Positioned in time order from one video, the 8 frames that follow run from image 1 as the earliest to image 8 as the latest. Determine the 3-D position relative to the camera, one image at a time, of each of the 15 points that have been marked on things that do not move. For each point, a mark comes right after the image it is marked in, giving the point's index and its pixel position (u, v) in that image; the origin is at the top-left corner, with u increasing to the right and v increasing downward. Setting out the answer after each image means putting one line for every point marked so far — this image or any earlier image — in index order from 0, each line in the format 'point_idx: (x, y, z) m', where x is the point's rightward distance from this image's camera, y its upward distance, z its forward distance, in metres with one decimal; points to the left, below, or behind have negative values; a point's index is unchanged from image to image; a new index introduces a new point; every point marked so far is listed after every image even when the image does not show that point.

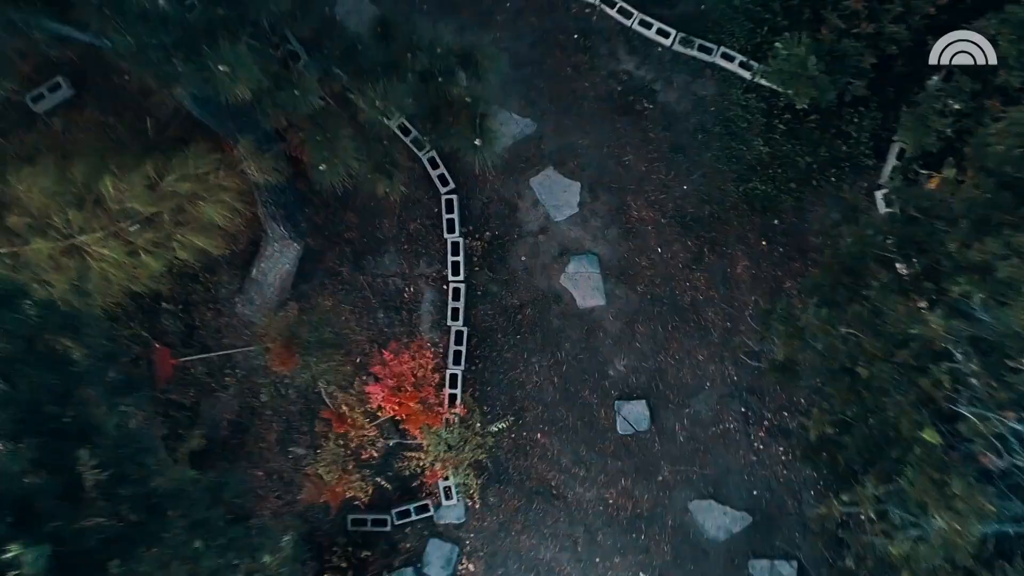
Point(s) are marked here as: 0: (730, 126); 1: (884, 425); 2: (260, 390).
0: (+1.6, +1.2, +6.4) m
1: (+1.3, -0.5, +3.4) m
2: (-1.8, -0.7, +6.1) m
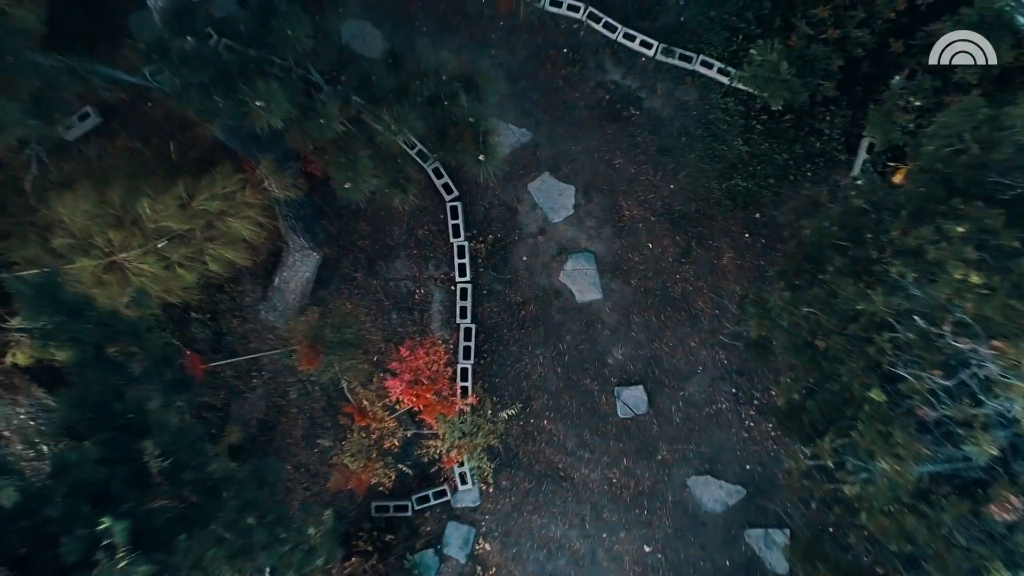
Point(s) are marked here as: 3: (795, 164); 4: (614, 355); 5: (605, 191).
0: (+1.6, +1.3, +6.9) m
1: (+1.4, -0.5, +3.9) m
2: (-1.7, -0.8, +6.6) m
3: (+2.2, +1.0, +6.6) m
4: (+0.8, -0.5, +6.8) m
5: (+0.7, +0.8, +6.9) m
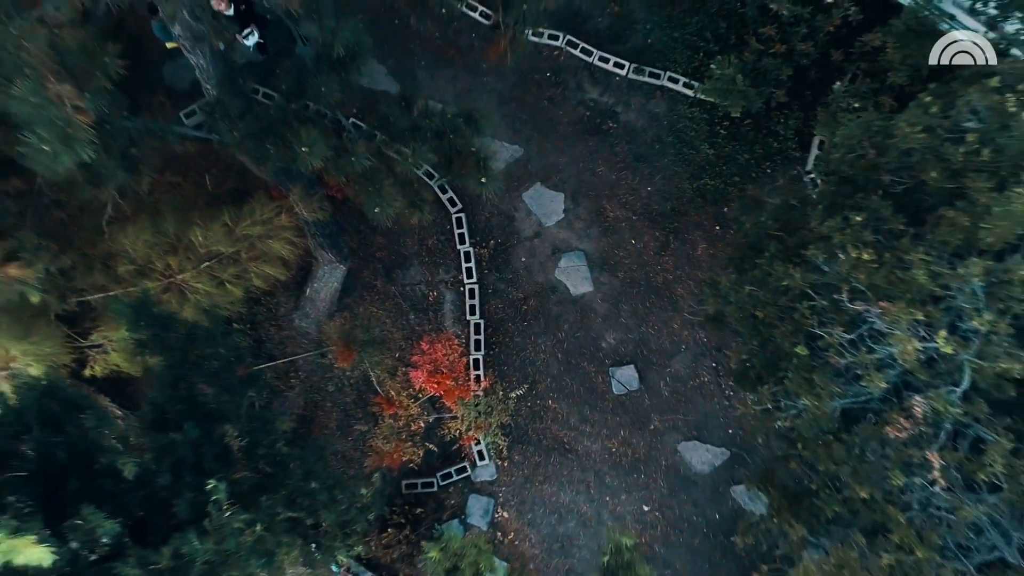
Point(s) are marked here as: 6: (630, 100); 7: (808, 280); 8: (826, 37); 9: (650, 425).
0: (+1.5, +1.4, +7.8) m
1: (+1.4, -0.4, +4.8) m
2: (-1.7, -0.8, +7.5) m
3: (+2.2, +1.1, +7.5) m
4: (+0.9, -0.5, +7.7) m
5: (+0.7, +0.8, +7.9) m
6: (+1.1, +1.7, +7.9) m
7: (+1.5, +0.1, +4.4) m
8: (+2.6, +2.1, +7.1) m
9: (+1.2, -1.2, +7.6) m
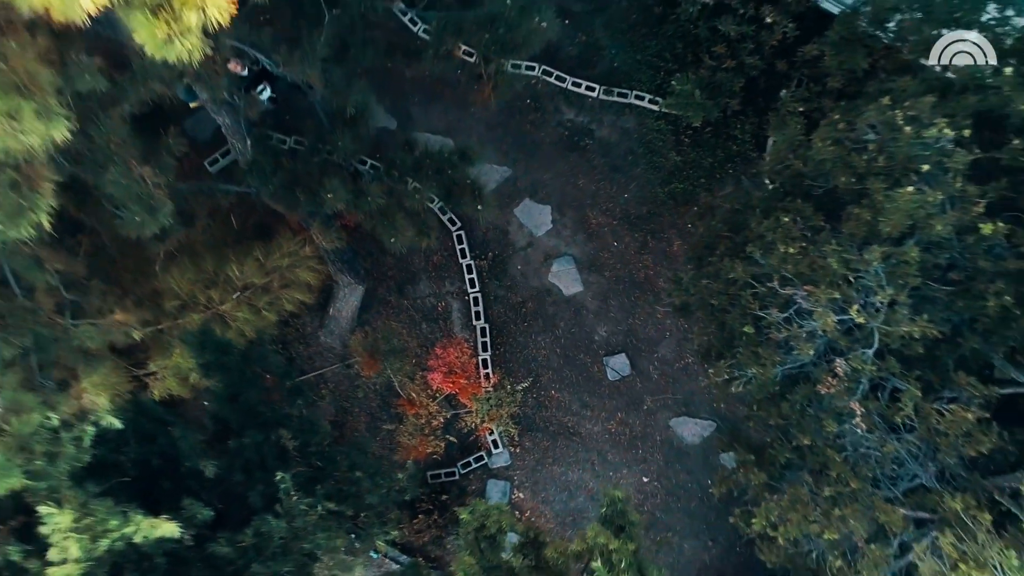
0: (+1.4, +1.5, +8.8) m
1: (+1.4, -0.3, +5.8) m
2: (-1.6, -1.0, +8.5) m
3: (+2.1, +1.2, +8.5) m
4: (+0.9, -0.4, +8.7) m
5: (+0.6, +0.8, +8.8) m
6: (+0.9, +1.8, +8.9) m
7: (+1.5, +0.1, +5.4) m
8: (+2.4, +2.3, +8.0) m
9: (+1.3, -1.2, +8.6) m
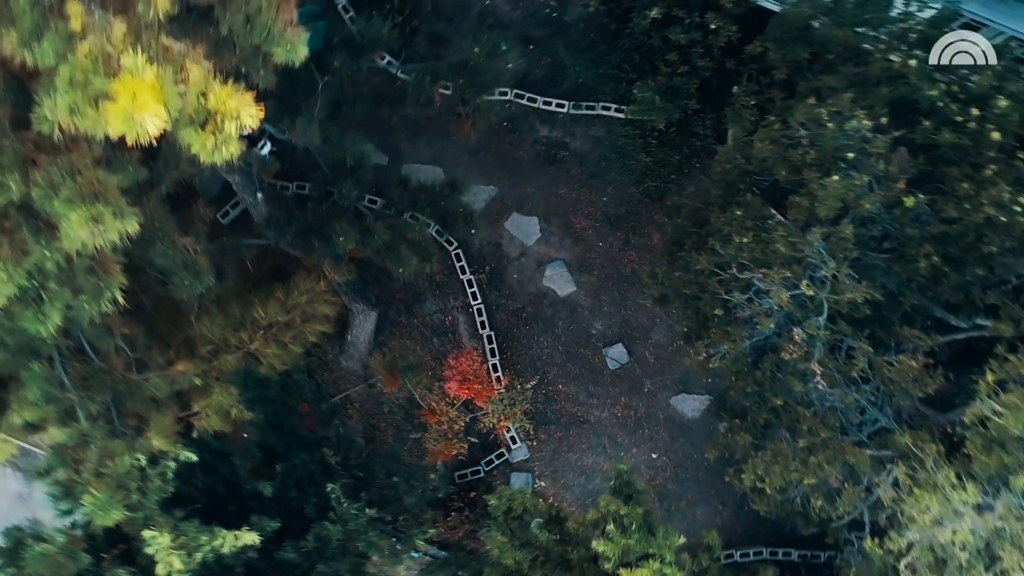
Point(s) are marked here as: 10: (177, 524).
0: (+1.2, +1.5, +9.6) m
1: (+1.4, -0.2, +6.6) m
2: (-1.5, -1.3, +9.3) m
3: (+1.9, +1.4, +9.3) m
4: (+0.9, -0.4, +9.5) m
5: (+0.5, +0.8, +9.6) m
6: (+0.7, +1.8, +9.6) m
7: (+1.4, +0.2, +6.2) m
8: (+2.1, +2.5, +8.8) m
9: (+1.4, -1.1, +9.4) m
10: (-2.0, -1.4, +5.2) m
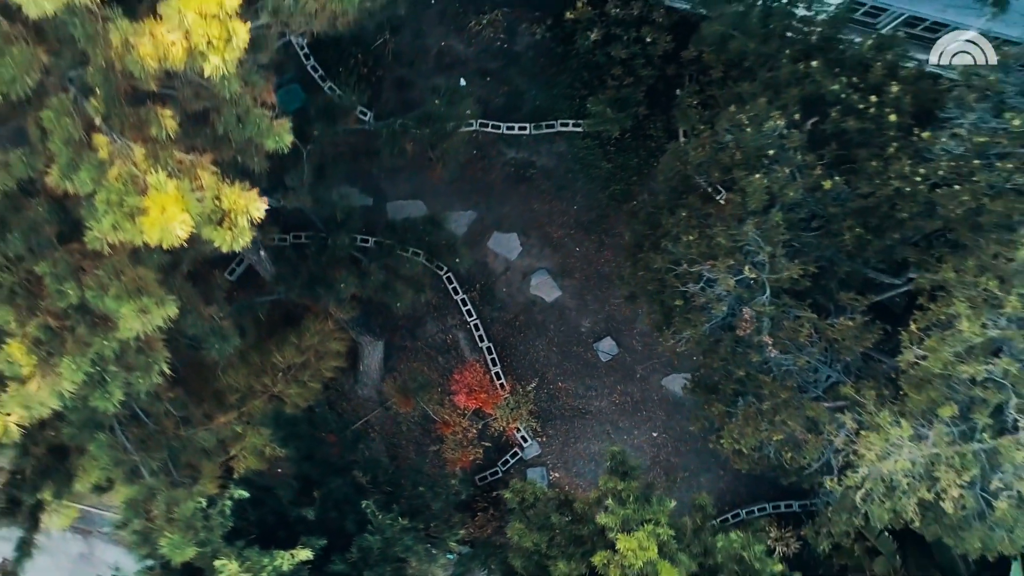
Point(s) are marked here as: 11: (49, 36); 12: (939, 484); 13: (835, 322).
0: (+0.9, +1.5, +10.4) m
1: (+1.3, -0.2, +7.4) m
2: (-1.4, -1.7, +10.1) m
3: (+1.5, +1.5, +10.1) m
4: (+0.9, -0.4, +10.3) m
5: (+0.3, +0.7, +10.5) m
6: (+0.3, +1.7, +10.5) m
7: (+1.3, +0.3, +7.0) m
8: (+1.6, +2.6, +9.7) m
9: (+1.5, -1.0, +10.2) m
10: (-1.9, -1.9, +6.1) m
11: (-2.7, +1.4, +4.9) m
12: (+2.9, -1.3, +5.8) m
13: (+2.4, -0.3, +6.4) m
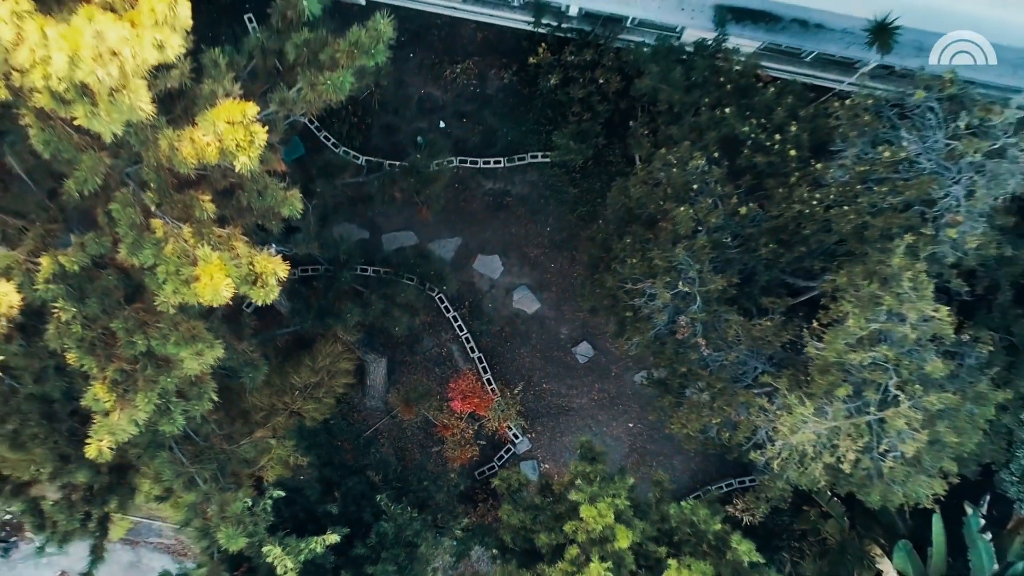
0: (+0.6, +1.4, +11.8) m
1: (+1.1, -0.3, +8.8) m
2: (-1.5, -2.0, +11.5) m
3: (+1.2, +1.4, +11.5) m
4: (+0.7, -0.6, +11.7) m
5: (0.0, +0.5, +11.8) m
6: (0.0, +1.5, +11.9) m
7: (+1.1, +0.1, +8.4) m
8: (+1.3, +2.5, +11.0) m
9: (+1.3, -1.1, +11.6) m
10: (-2.0, -2.2, +7.4) m
11: (-2.9, +1.1, +6.3) m
12: (+2.7, -1.3, +7.2) m
13: (+2.2, -0.3, +7.8) m
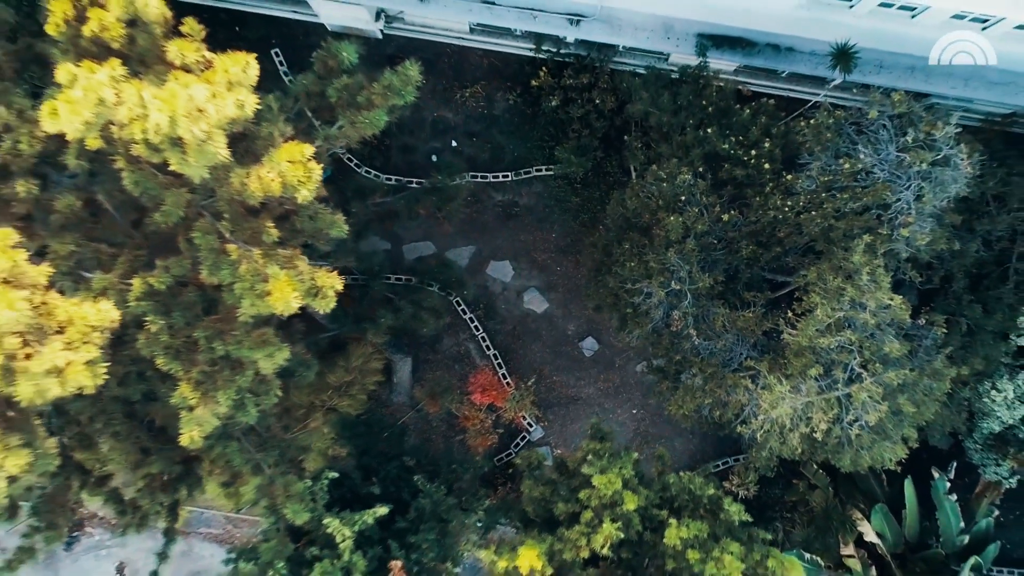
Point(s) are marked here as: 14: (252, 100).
0: (+0.7, +1.4, +13.0) m
1: (+1.3, -0.3, +10.0) m
2: (-1.3, -2.0, +12.7) m
3: (+1.4, +1.4, +12.7) m
4: (+0.9, -0.6, +12.9) m
5: (+0.2, +0.5, +13.0) m
6: (+0.1, +1.5, +13.0) m
7: (+1.2, +0.1, +9.6) m
8: (+1.4, +2.5, +12.2) m
9: (+1.5, -1.1, +12.8) m
10: (-1.8, -2.3, +8.6) m
11: (-2.8, +0.9, +7.5) m
12: (+2.9, -1.3, +8.4) m
13: (+2.4, -0.3, +9.0) m
14: (-2.1, +1.5, +6.9) m
